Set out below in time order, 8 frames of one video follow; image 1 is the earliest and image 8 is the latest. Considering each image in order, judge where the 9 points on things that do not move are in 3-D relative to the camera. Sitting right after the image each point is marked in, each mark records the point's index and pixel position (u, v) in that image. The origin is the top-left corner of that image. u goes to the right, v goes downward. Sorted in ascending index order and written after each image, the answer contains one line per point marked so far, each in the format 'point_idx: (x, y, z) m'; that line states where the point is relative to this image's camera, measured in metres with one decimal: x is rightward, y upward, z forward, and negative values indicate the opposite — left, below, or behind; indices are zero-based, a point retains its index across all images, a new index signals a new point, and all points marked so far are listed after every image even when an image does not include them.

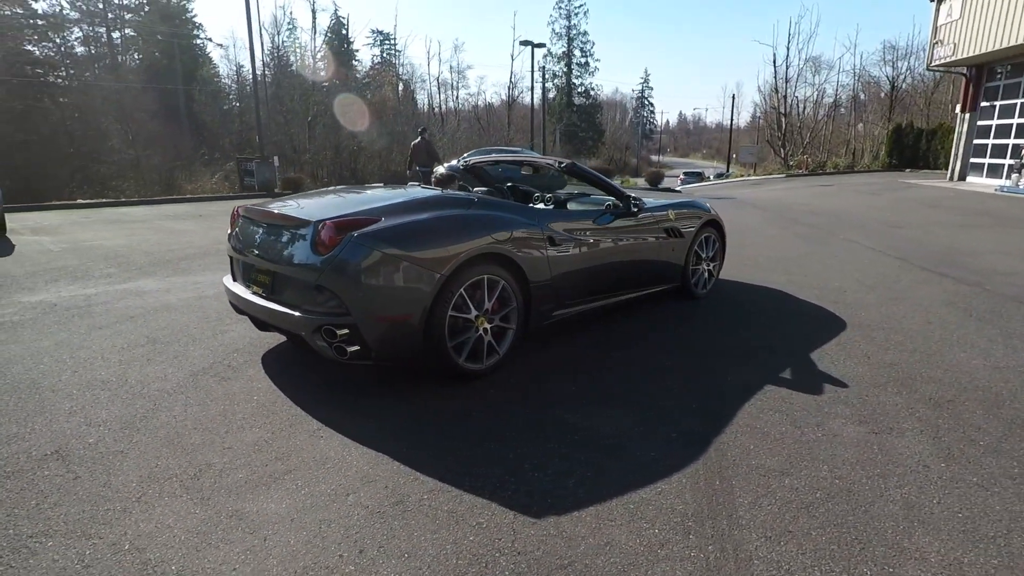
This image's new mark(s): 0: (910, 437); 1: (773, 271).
0: (+2.3, -0.9, +3.4) m
1: (+3.7, +0.3, +8.2) m
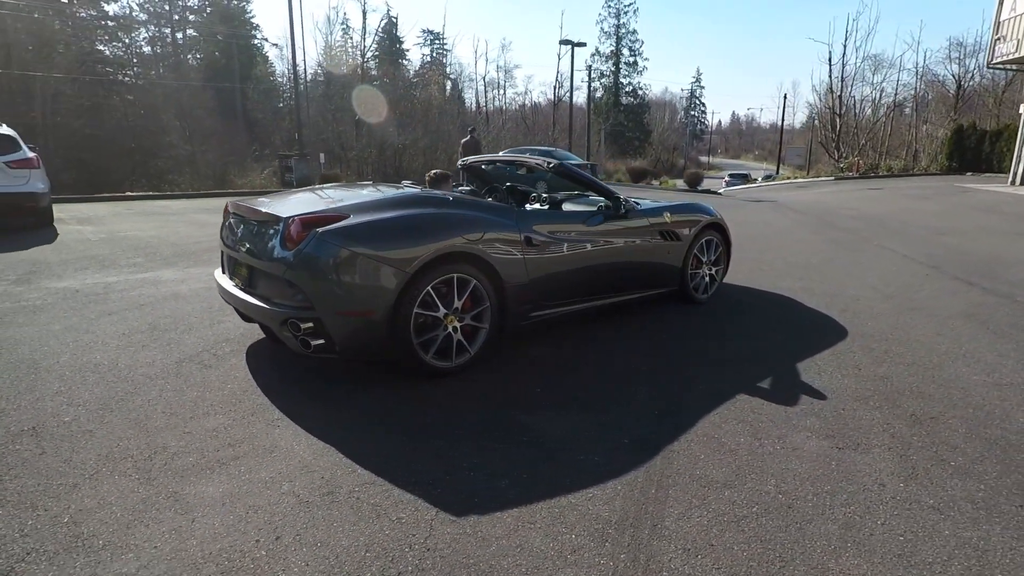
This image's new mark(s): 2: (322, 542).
0: (+2.0, -0.9, +3.3) m
1: (+3.8, +0.2, +7.9) m
2: (-0.8, -1.1, +2.5) m
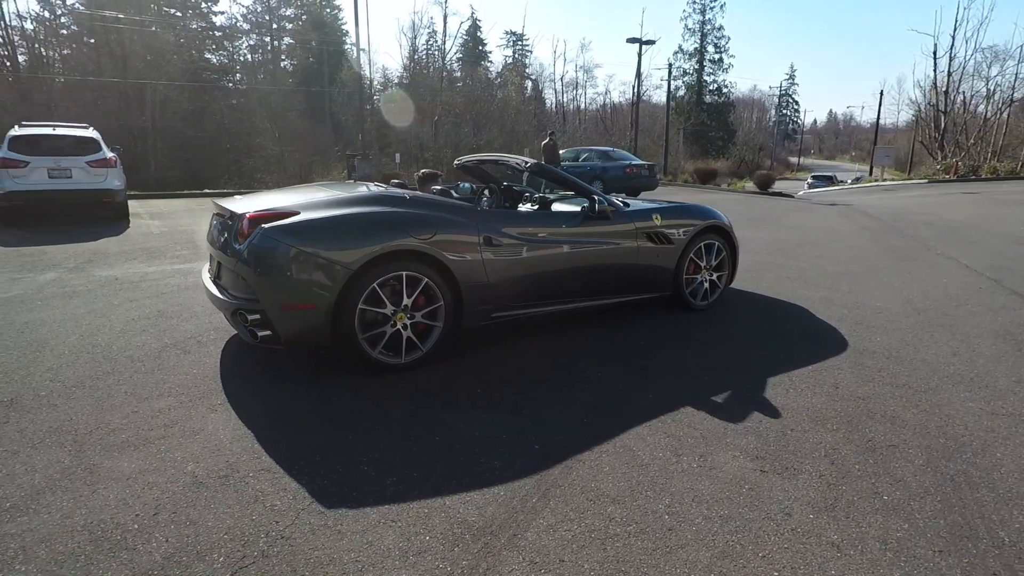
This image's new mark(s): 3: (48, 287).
0: (+1.5, -1.0, +3.0) m
1: (+3.9, 0.0, +7.3) m
2: (-1.5, -1.1, +2.6) m
3: (-5.4, 0.0, +6.8) m
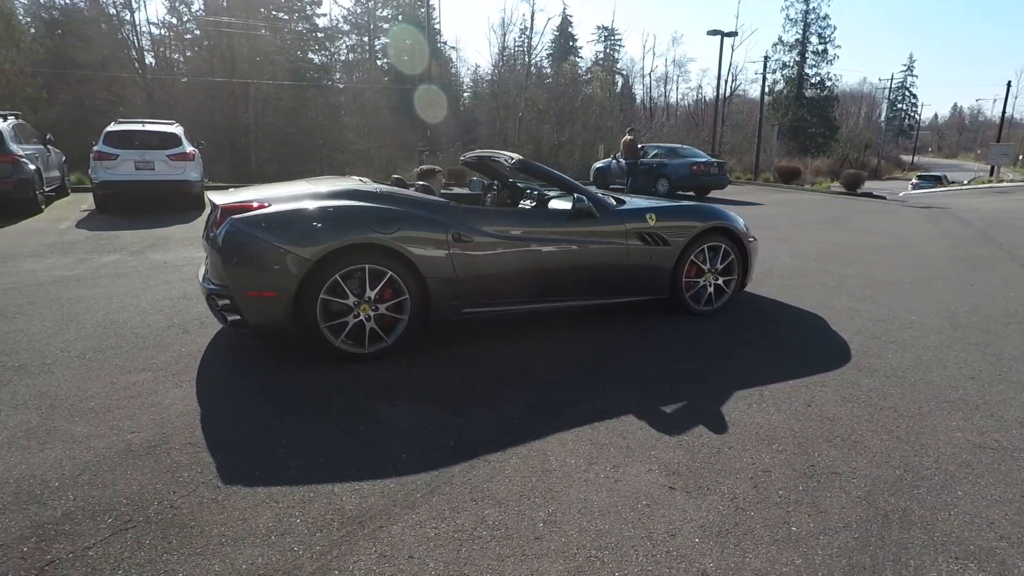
0: (+0.9, -1.0, +2.8) m
1: (+4.0, -0.1, +6.7) m
2: (-2.0, -1.0, +2.9) m
3: (-5.3, +0.3, +7.6) m
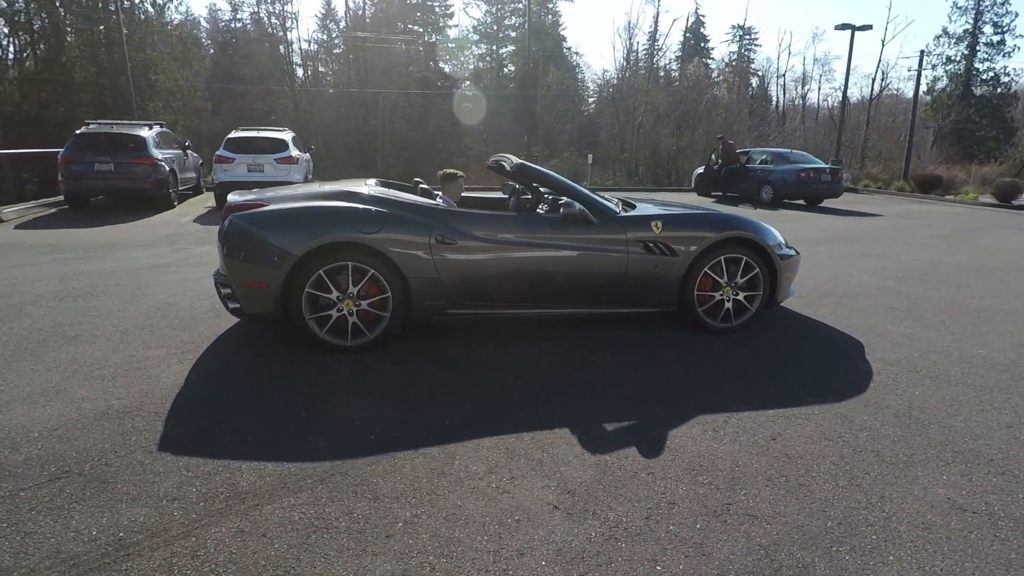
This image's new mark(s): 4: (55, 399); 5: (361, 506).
0: (+0.3, -1.1, +2.7) m
1: (+4.2, -0.3, +5.9) m
2: (-2.6, -0.9, +3.3) m
3: (-4.7, +0.5, +8.6) m
4: (-3.0, -0.8, +3.8) m
5: (-0.7, -1.0, +2.8) m
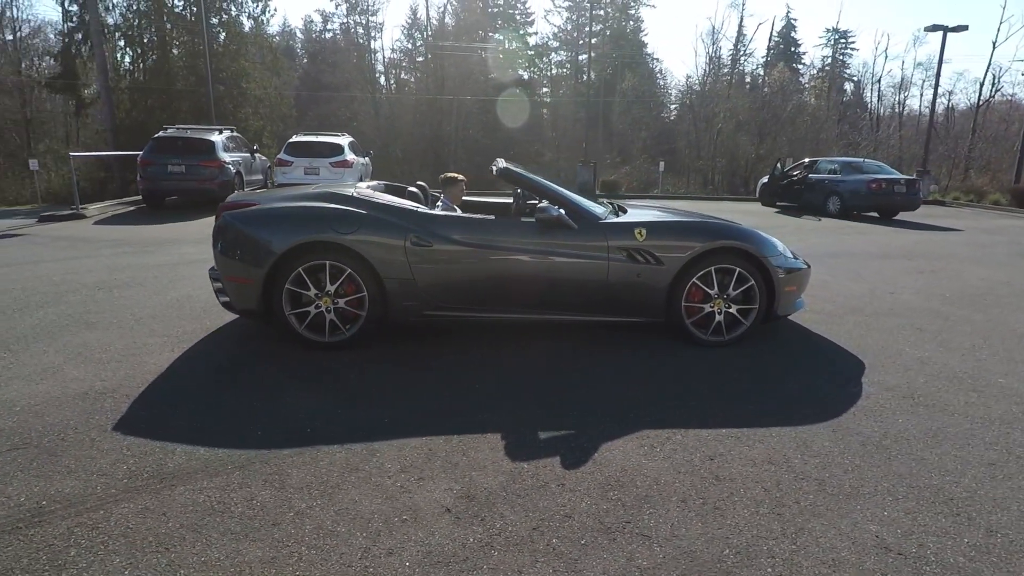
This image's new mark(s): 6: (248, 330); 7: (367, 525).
0: (-0.2, -1.1, +2.6) m
1: (+4.0, -0.5, +5.3) m
2: (-3.0, -0.8, +3.7) m
3: (-4.4, +0.5, +9.2) m
4: (-3.4, -0.7, +4.2) m
5: (-1.2, -1.0, +2.9) m
6: (-2.4, -0.4, +5.3) m
7: (-0.7, -1.1, +2.7) m
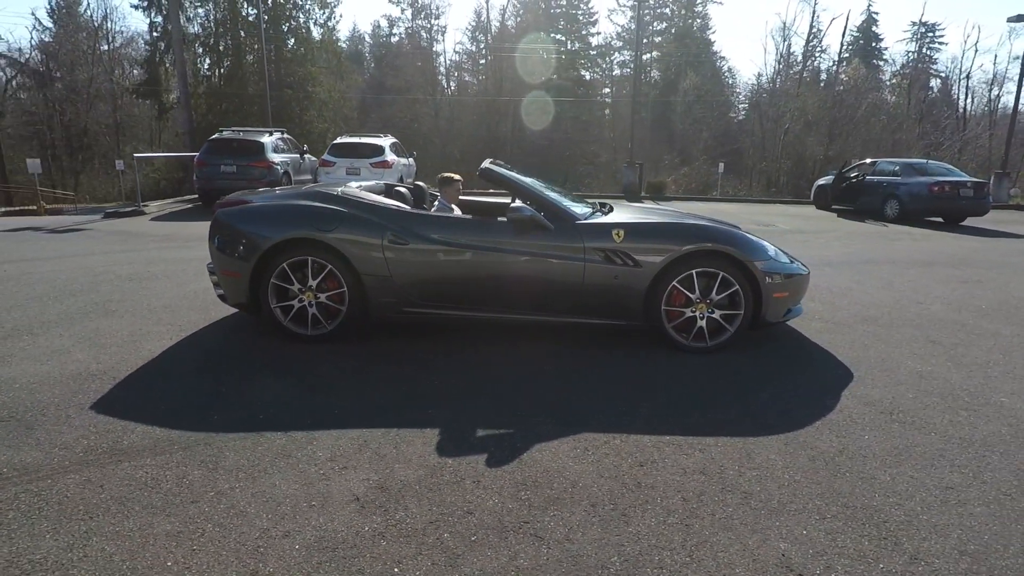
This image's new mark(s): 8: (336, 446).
0: (-0.7, -1.1, +2.7) m
1: (+3.8, -0.6, +5.0) m
2: (-3.3, -0.7, +4.0) m
3: (-4.1, +0.6, +9.7) m
4: (-3.6, -0.6, +4.6) m
5: (-1.7, -1.0, +3.1) m
6: (-2.6, -0.3, +5.6) m
7: (-1.1, -1.1, +2.8) m
8: (-1.0, -0.9, +3.4) m
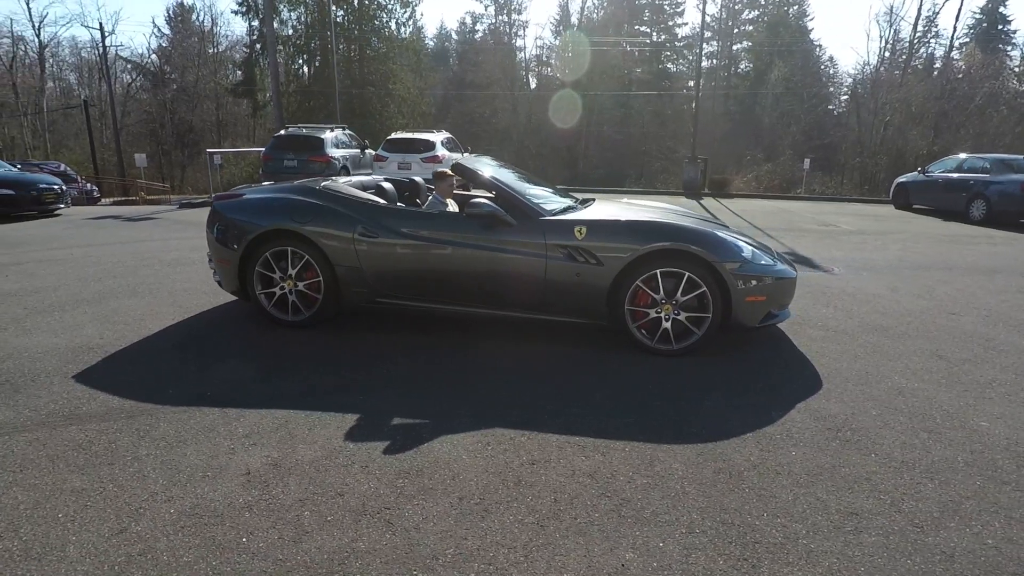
0: (-1.4, -1.0, +2.9) m
1: (+3.5, -0.7, +4.5) m
2: (-3.7, -0.6, +4.6) m
3: (-3.7, +0.9, +10.3) m
4: (-4.0, -0.4, +5.2) m
5: (-2.3, -0.9, +3.4) m
6: (-2.8, -0.2, +6.0) m
7: (-1.8, -1.0, +3.0) m
8: (-1.6, -0.8, +3.6) m
